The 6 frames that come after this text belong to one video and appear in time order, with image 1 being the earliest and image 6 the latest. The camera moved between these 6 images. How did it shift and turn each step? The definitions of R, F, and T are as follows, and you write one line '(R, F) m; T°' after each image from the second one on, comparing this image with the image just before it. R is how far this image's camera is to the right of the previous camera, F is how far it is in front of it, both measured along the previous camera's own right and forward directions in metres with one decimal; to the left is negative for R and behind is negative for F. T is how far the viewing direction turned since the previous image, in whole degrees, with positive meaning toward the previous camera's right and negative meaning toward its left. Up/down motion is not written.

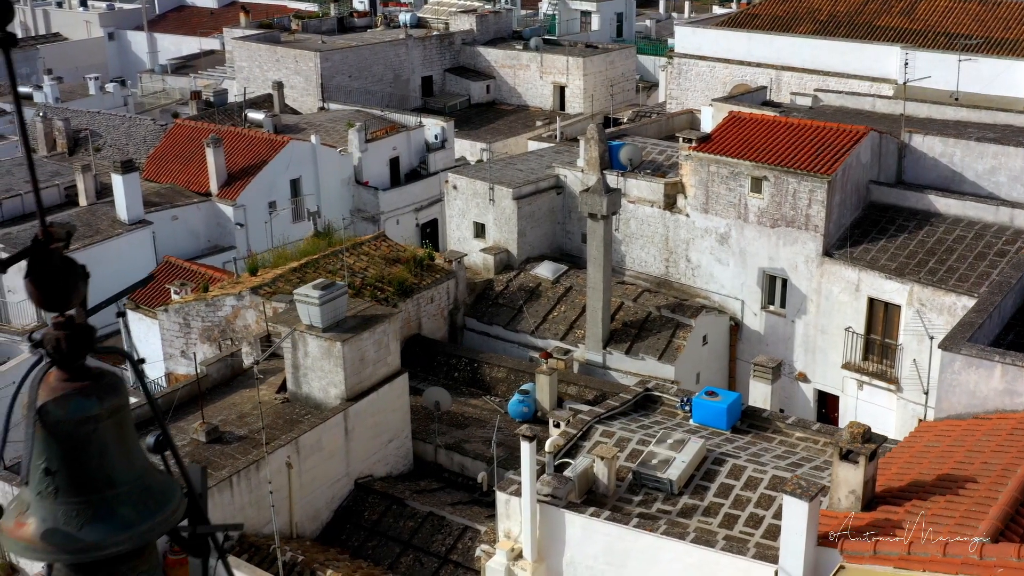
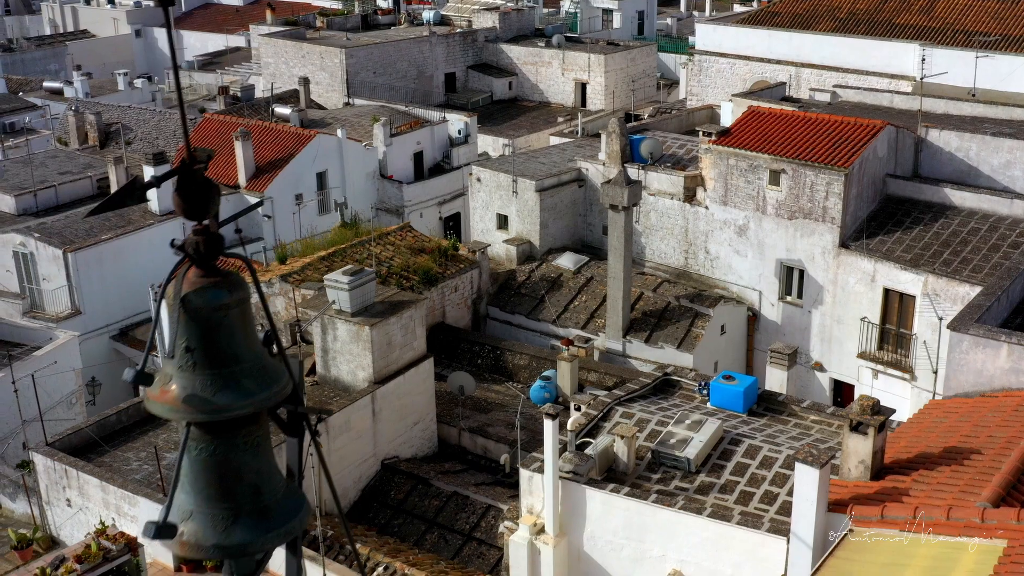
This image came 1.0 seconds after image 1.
(-0.1, -0.6) m; -1°
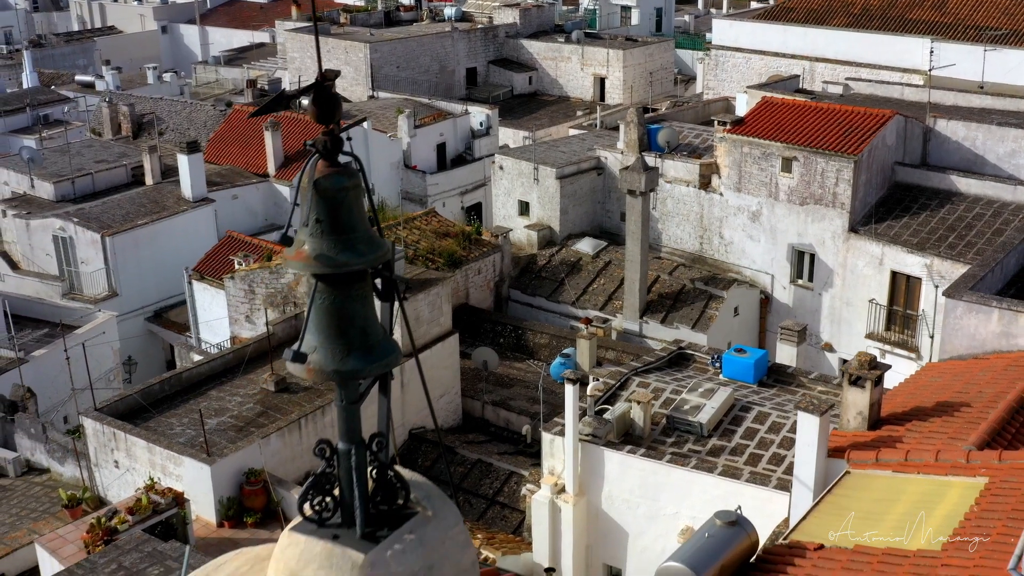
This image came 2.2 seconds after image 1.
(-0.1, -1.0) m; -1°
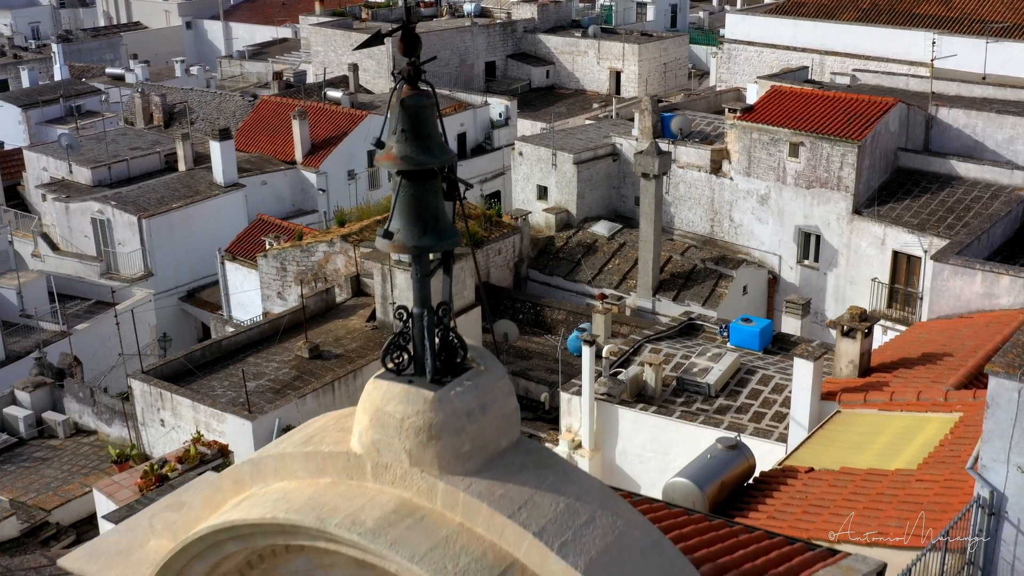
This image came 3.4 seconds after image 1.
(-0.1, -1.3) m; -1°
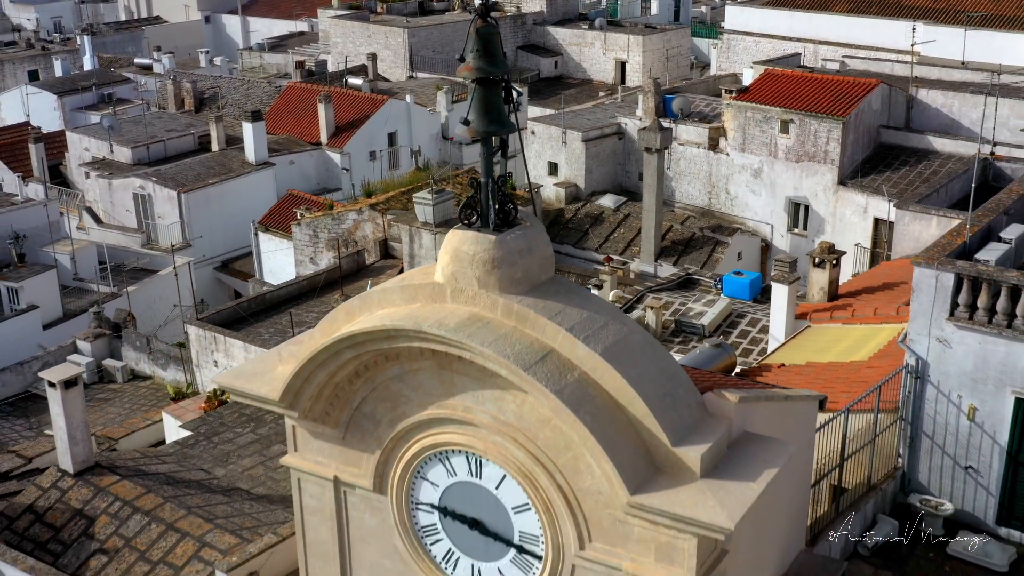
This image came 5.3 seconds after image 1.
(-0.2, -2.4) m; 0°
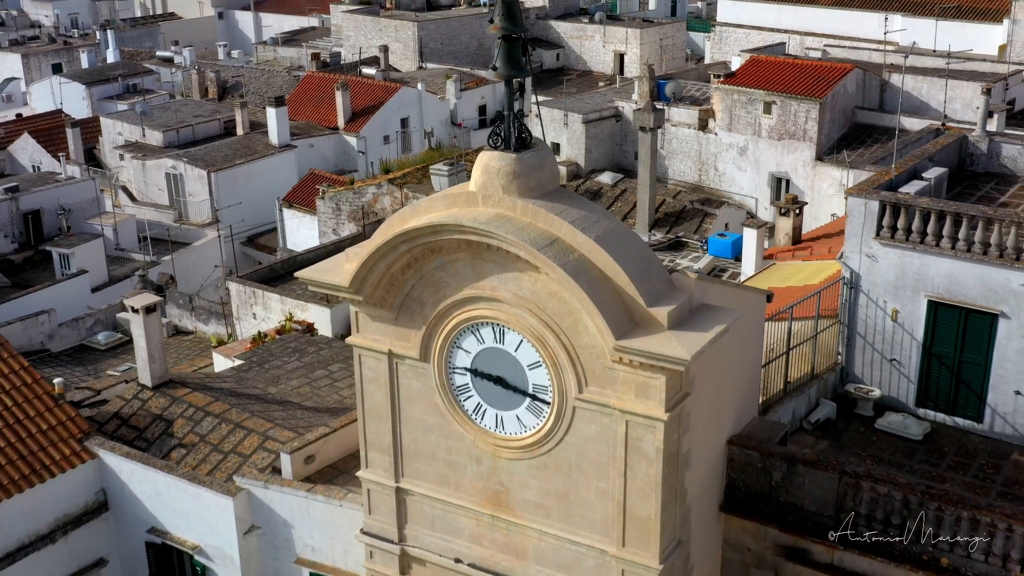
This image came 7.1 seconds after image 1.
(-0.1, -2.7) m; 0°
